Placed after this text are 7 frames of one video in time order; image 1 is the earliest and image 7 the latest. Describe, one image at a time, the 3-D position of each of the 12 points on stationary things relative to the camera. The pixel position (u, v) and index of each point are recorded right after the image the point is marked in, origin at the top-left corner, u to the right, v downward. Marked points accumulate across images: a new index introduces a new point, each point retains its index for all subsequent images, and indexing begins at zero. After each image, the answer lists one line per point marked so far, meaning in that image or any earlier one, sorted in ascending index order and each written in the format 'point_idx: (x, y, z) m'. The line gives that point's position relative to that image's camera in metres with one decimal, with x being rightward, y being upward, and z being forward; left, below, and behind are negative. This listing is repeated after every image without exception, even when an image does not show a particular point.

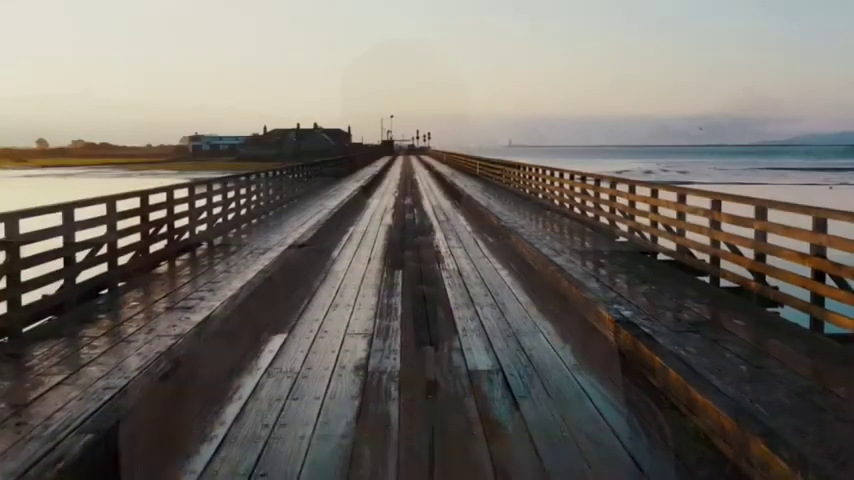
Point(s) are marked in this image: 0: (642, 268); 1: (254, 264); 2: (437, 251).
0: (+1.7, -0.2, +9.6) m
1: (-1.4, -0.2, +9.7) m
2: (+0.1, -0.1, +10.8) m
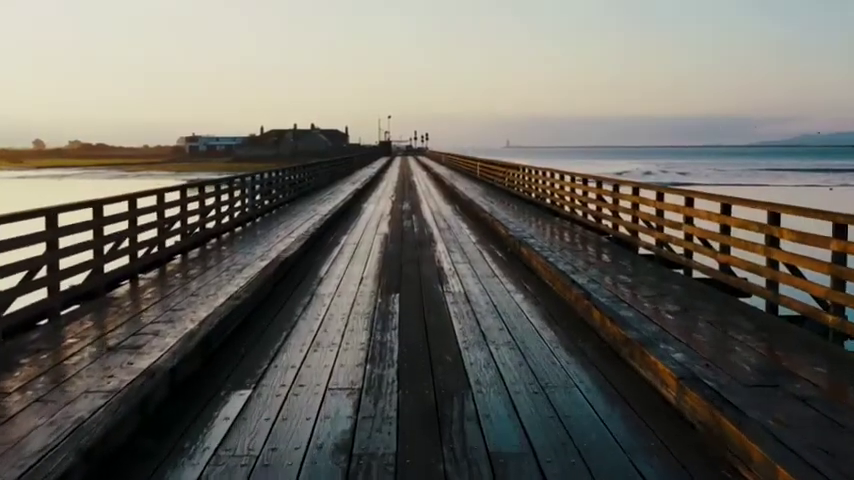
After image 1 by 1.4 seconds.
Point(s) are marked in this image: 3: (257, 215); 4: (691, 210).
0: (+1.7, -0.3, +8.3) m
1: (-1.4, -0.3, +8.4) m
2: (+0.1, -0.2, +9.4) m
3: (-2.4, +0.4, +17.4) m
4: (+1.9, +0.2, +8.8) m
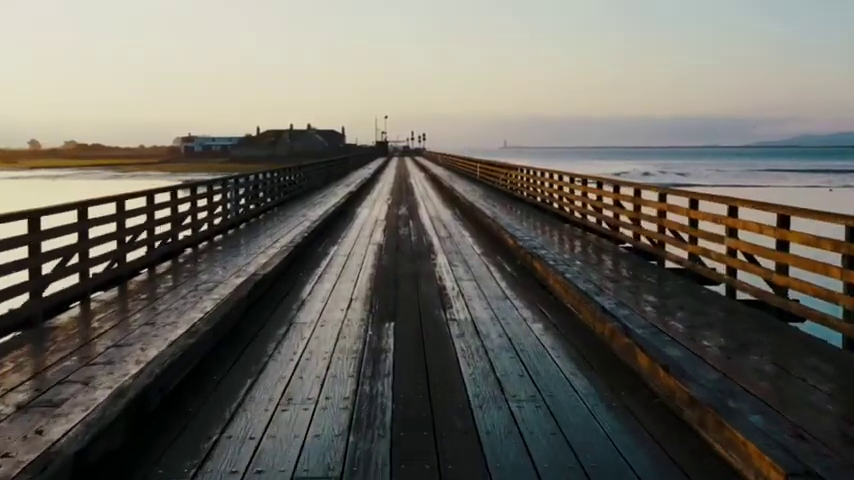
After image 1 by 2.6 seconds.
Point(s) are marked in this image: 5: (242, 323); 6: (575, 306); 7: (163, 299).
0: (+1.7, -0.4, +7.0) m
1: (-1.4, -0.4, +7.1) m
2: (+0.1, -0.3, +8.2) m
3: (-2.5, +0.3, +16.2) m
4: (+1.9, +0.1, +7.6) m
5: (-1.0, -0.4, +6.6) m
6: (+0.8, -0.4, +6.8) m
7: (-1.7, -0.4, +8.0) m
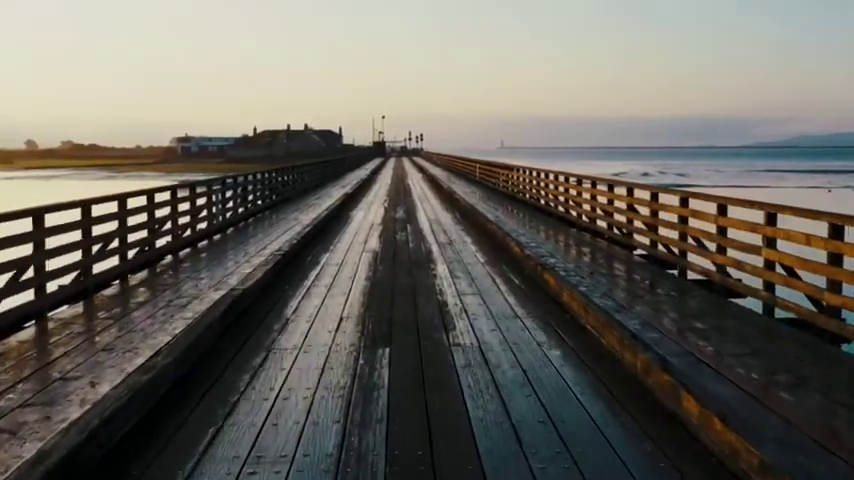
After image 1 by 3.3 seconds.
0: (+1.7, -0.5, +6.2) m
1: (-1.4, -0.5, +6.2) m
2: (+0.1, -0.4, +7.3) m
3: (-2.5, +0.2, +15.3) m
4: (+1.9, +0.1, +6.7) m
5: (-1.0, -0.5, +5.7) m
6: (+0.8, -0.4, +5.9) m
7: (-1.7, -0.5, +7.1) m
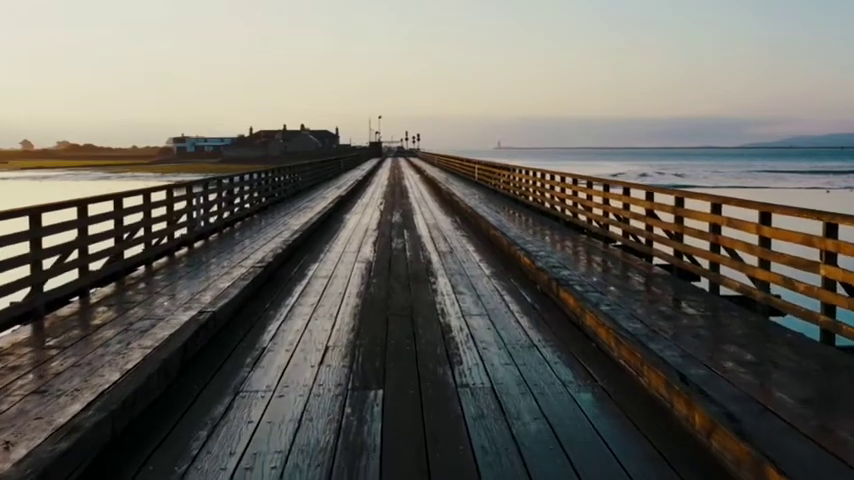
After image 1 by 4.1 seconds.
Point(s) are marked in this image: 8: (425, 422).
0: (+1.7, -0.6, +5.2) m
1: (-1.4, -0.5, +5.2) m
2: (+0.1, -0.5, +6.3) m
3: (-2.5, +0.1, +14.3) m
4: (+1.9, 0.0, +5.7) m
5: (-1.0, -0.6, +4.7) m
6: (+0.8, -0.5, +4.9) m
7: (-1.7, -0.5, +6.1) m
8: (0.0, -0.6, +4.2) m
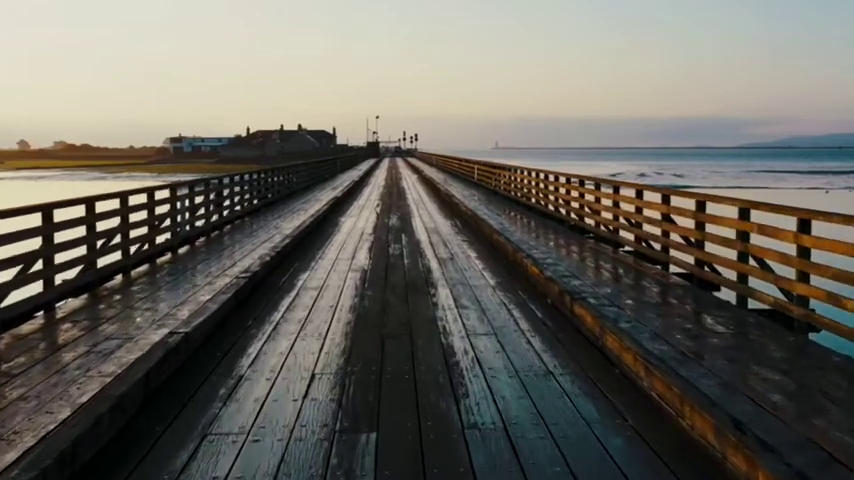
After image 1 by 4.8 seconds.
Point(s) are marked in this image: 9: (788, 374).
0: (+1.7, -0.6, +4.5) m
1: (-1.4, -0.6, +4.5) m
2: (+0.1, -0.5, +5.6) m
3: (-2.5, +0.1, +13.6) m
4: (+1.9, -0.1, +5.0) m
5: (-1.0, -0.6, +4.0) m
6: (+0.8, -0.6, +4.2) m
7: (-1.7, -0.6, +5.4) m
8: (0.0, -0.7, +3.5) m
9: (+1.5, -0.6, +5.2) m
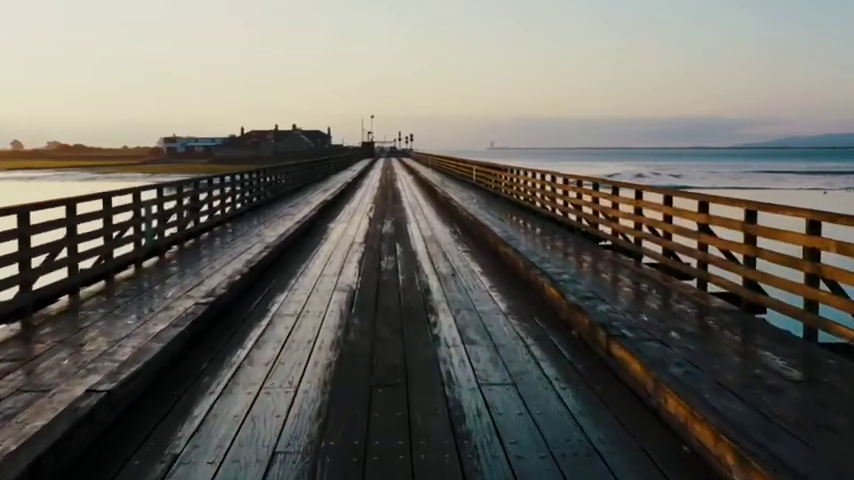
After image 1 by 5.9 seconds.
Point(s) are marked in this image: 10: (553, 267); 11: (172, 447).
0: (+1.7, -0.7, +3.2) m
1: (-1.4, -0.7, +3.2) m
2: (+0.1, -0.6, +4.3) m
3: (-2.5, 0.0, +12.2) m
4: (+1.9, -0.2, +3.7) m
5: (-1.0, -0.7, +2.7) m
6: (+0.9, -0.7, +2.9) m
7: (-1.7, -0.7, +4.0) m
8: (0.0, -0.8, +2.2) m
9: (+1.5, -0.7, +3.9) m
10: (+1.0, -0.2, +9.1) m
11: (-0.8, -0.6, +3.8) m
